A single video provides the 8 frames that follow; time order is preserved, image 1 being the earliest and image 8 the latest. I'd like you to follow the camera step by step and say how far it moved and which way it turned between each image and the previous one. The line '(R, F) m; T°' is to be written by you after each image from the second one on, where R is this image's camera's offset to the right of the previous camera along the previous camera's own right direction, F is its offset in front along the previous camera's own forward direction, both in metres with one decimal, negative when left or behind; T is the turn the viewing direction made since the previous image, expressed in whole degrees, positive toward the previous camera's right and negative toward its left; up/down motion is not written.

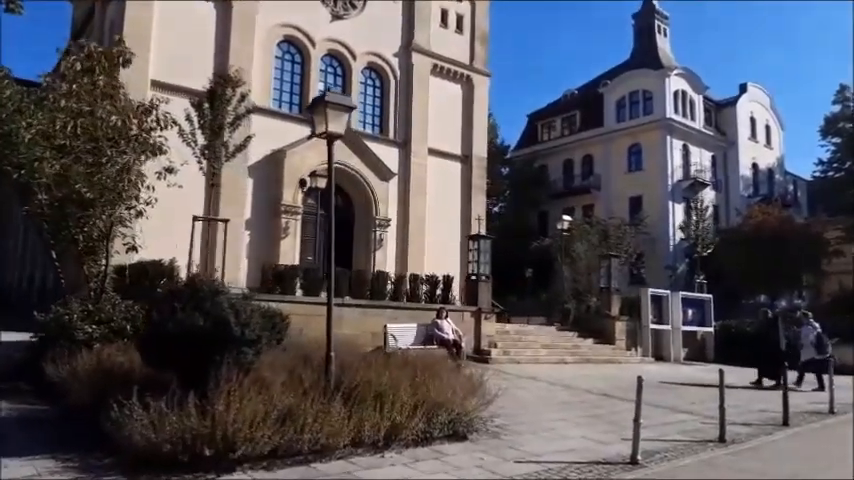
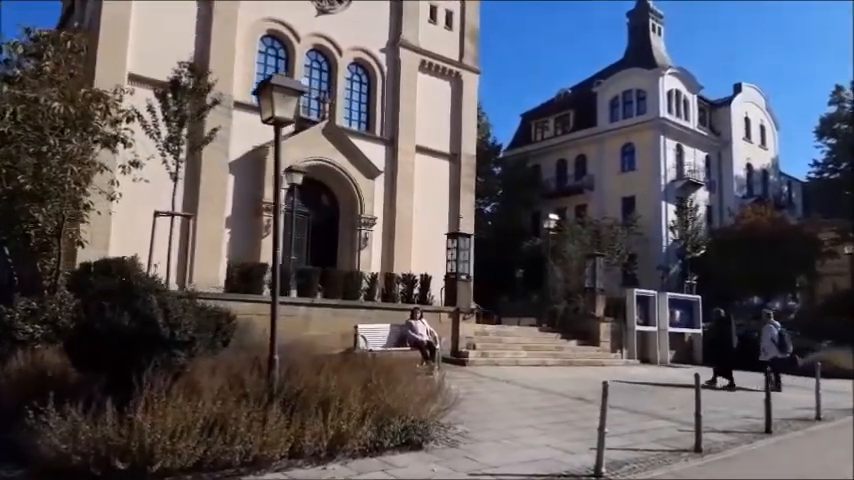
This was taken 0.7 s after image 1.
(+0.5, +0.5) m; 0°
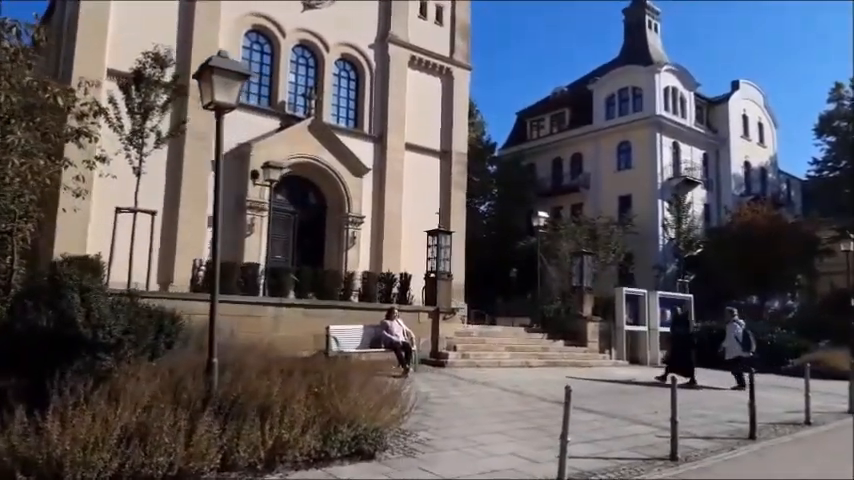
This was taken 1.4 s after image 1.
(+0.5, +0.5) m; 0°
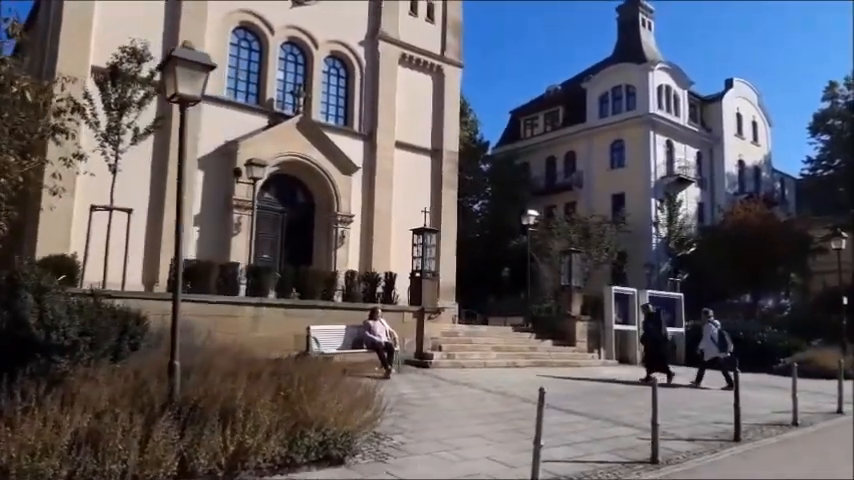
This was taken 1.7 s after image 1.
(+0.3, +0.2) m; 0°
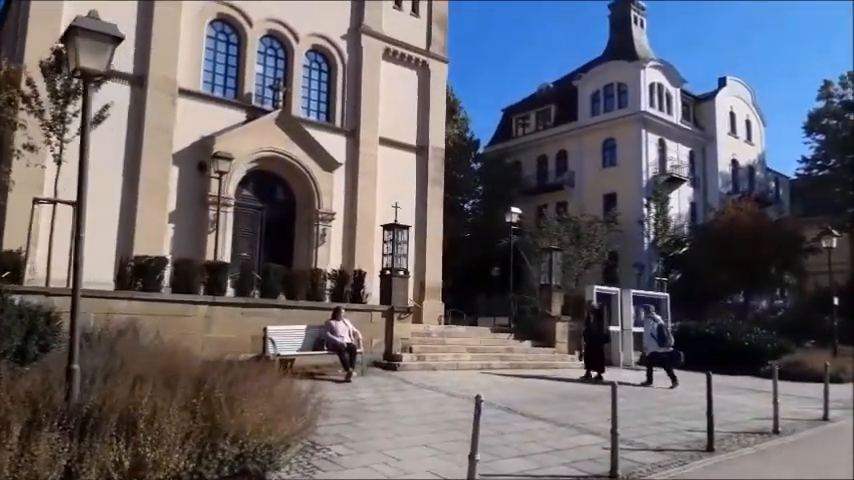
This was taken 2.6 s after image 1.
(+0.6, +0.6) m; 0°
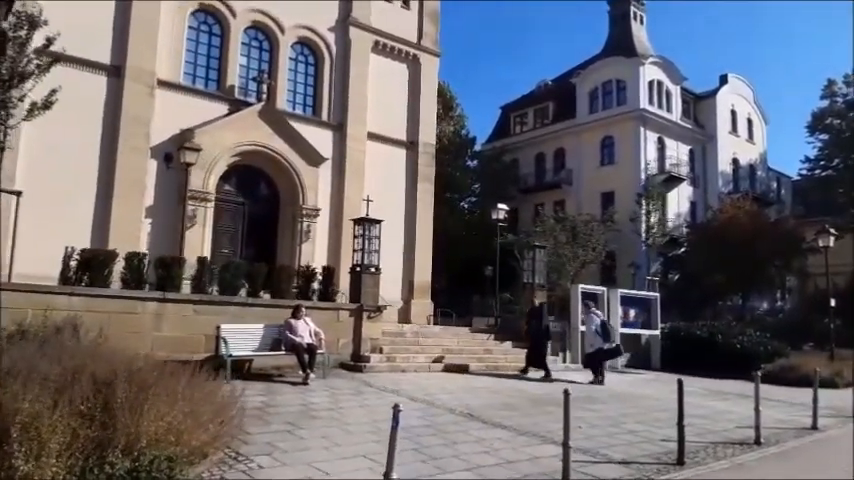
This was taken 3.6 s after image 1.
(+0.6, +0.7) m; 0°
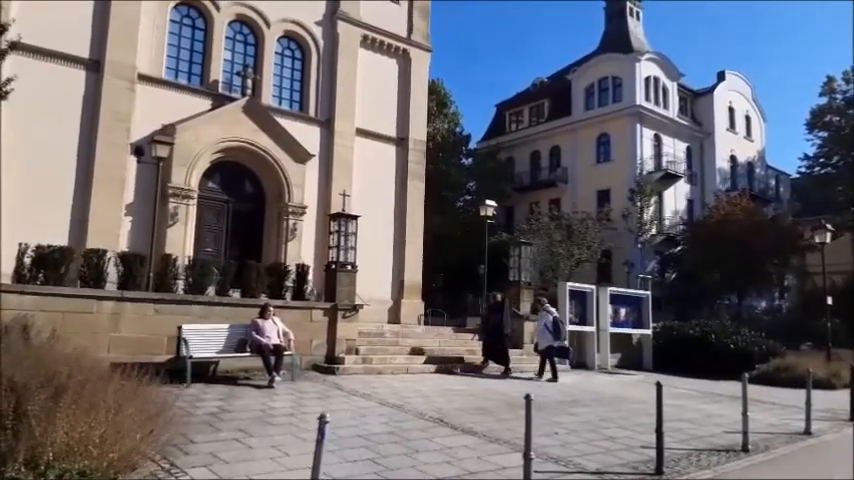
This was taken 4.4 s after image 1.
(+0.4, +0.5) m; 0°
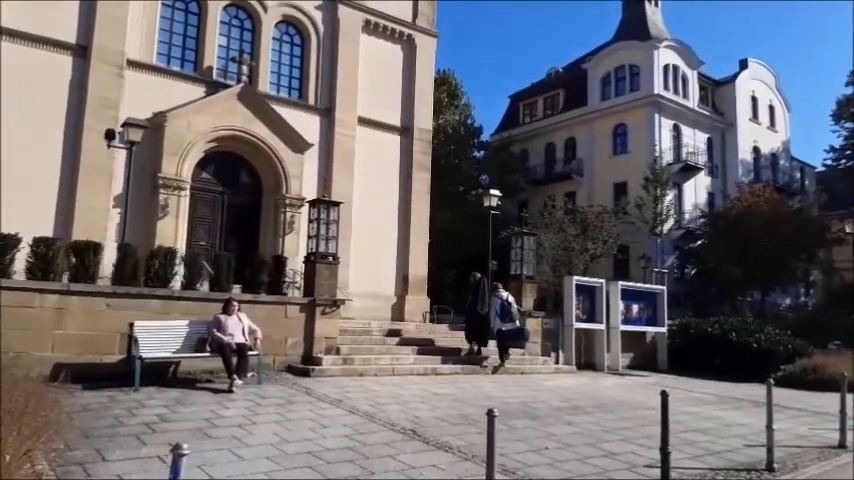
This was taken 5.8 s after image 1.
(+0.5, +1.2) m; -2°
